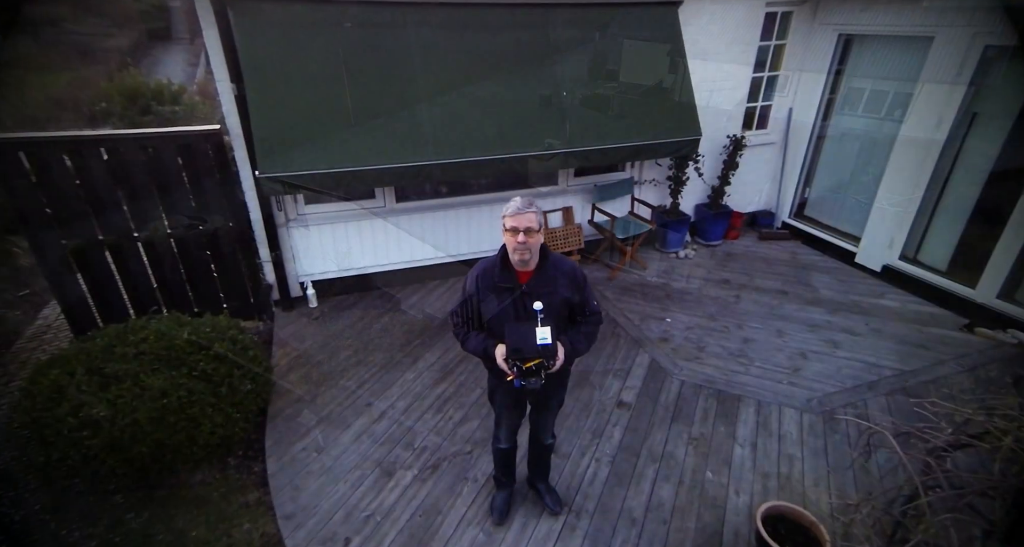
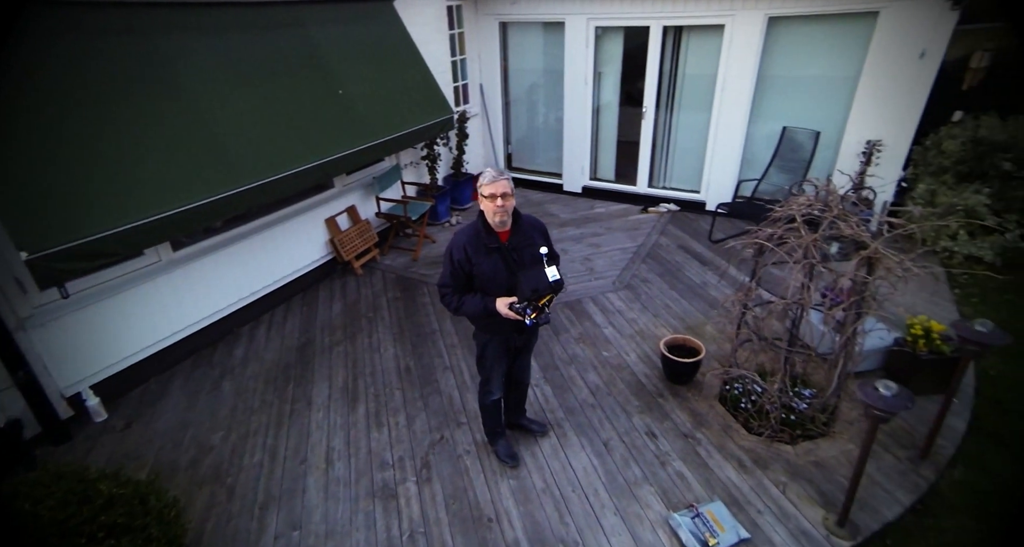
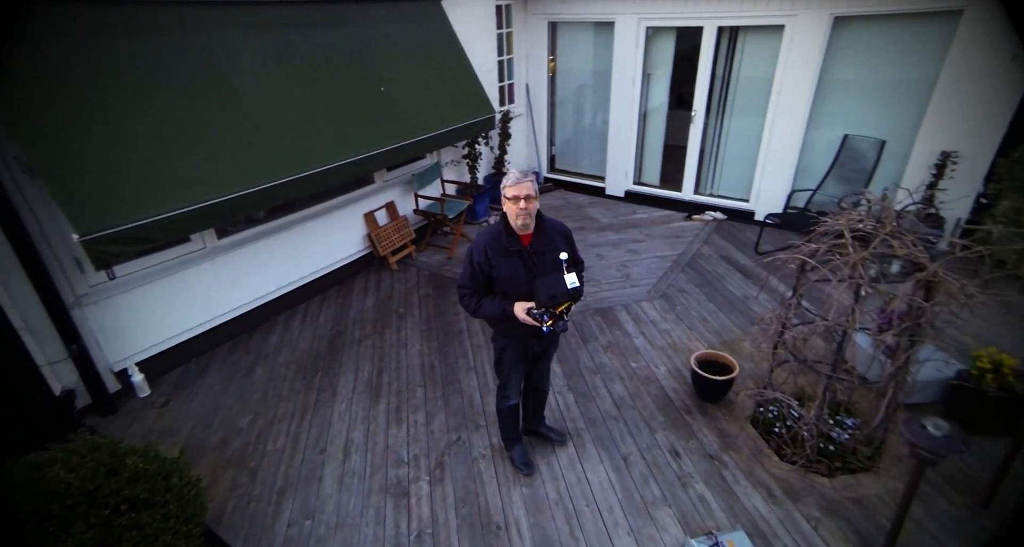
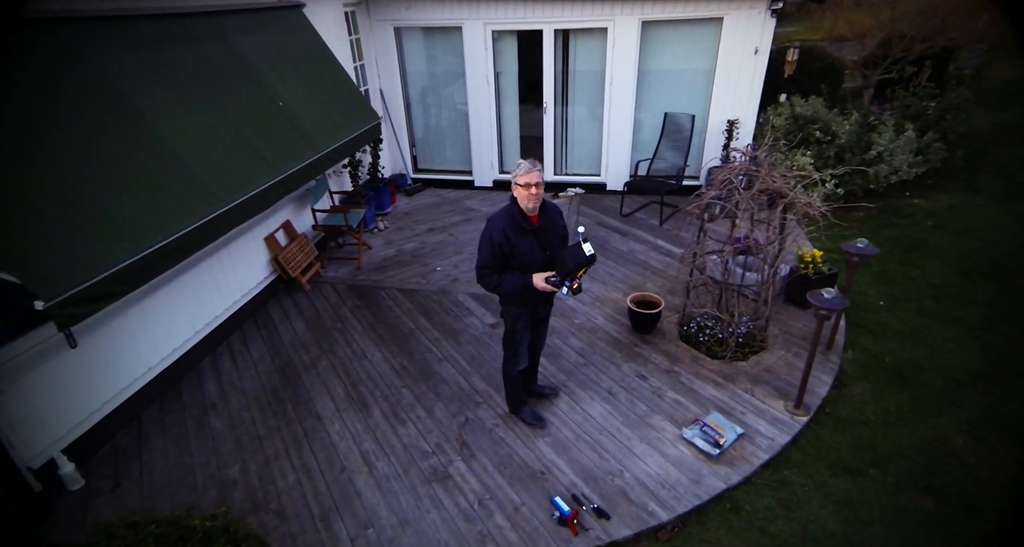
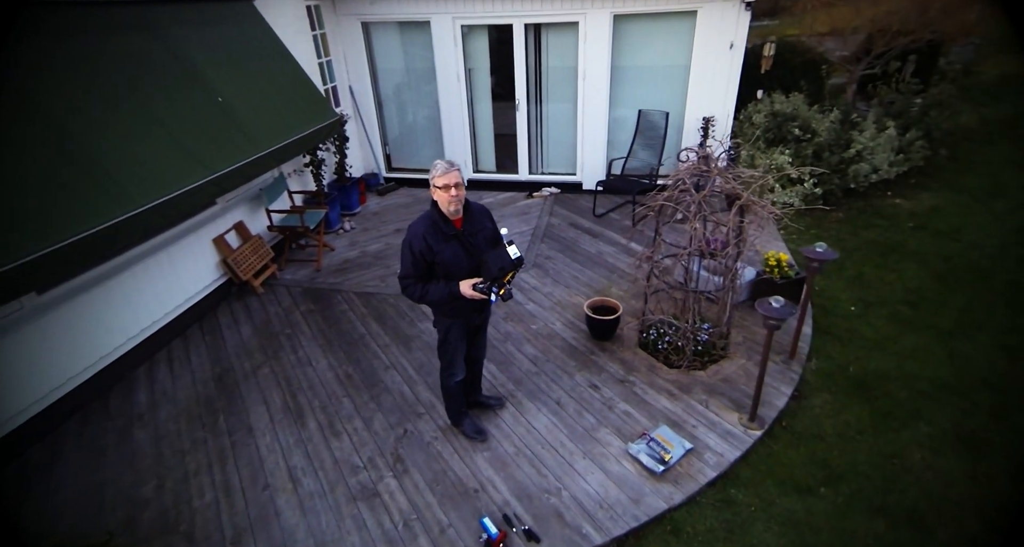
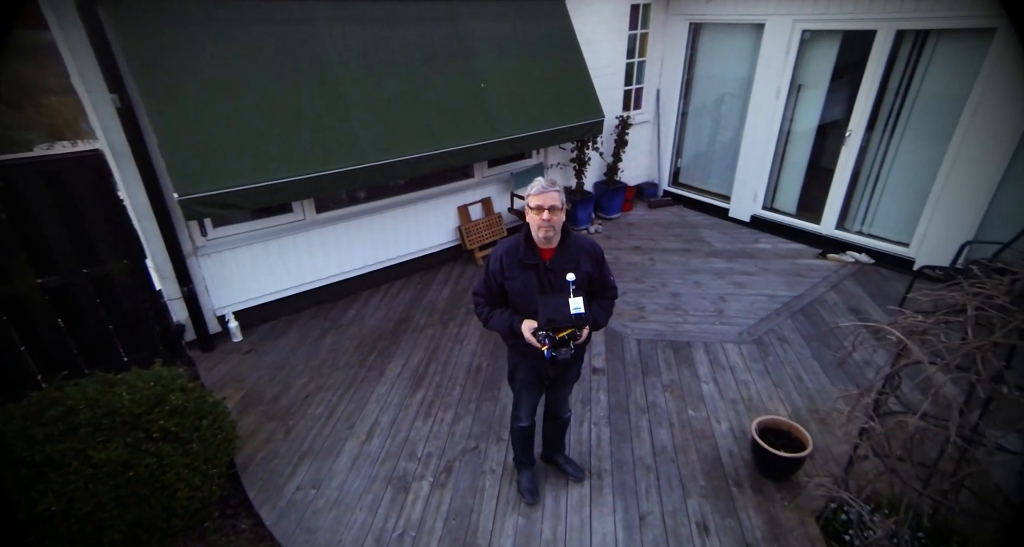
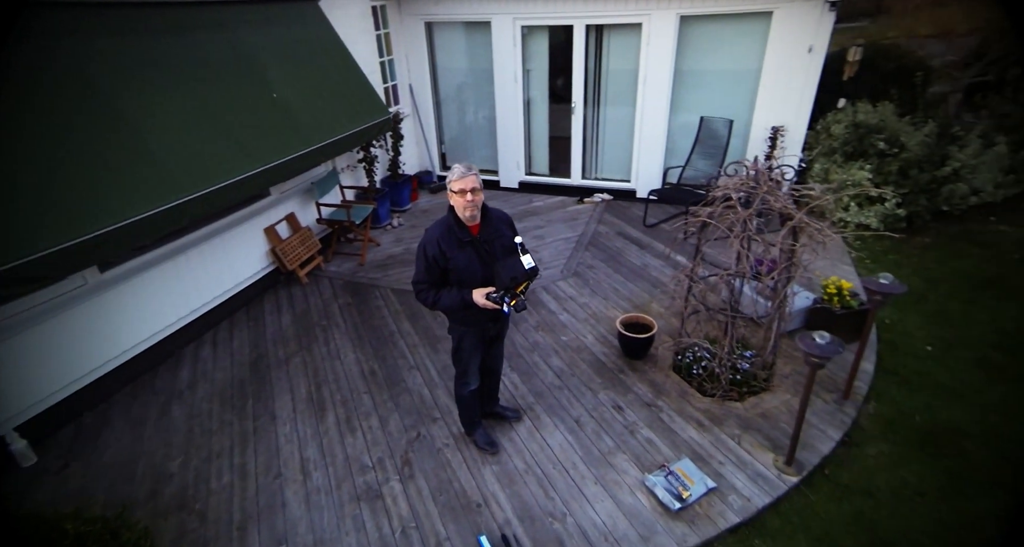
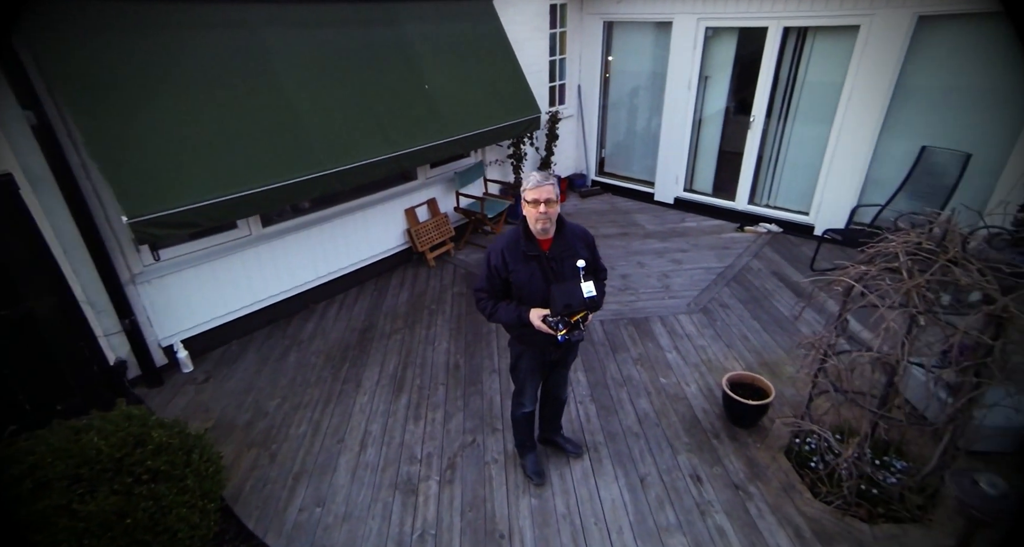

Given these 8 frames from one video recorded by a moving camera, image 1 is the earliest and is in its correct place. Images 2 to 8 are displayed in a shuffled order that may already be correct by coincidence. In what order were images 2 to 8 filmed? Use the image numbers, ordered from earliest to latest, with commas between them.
6, 8, 3, 2, 7, 5, 4
